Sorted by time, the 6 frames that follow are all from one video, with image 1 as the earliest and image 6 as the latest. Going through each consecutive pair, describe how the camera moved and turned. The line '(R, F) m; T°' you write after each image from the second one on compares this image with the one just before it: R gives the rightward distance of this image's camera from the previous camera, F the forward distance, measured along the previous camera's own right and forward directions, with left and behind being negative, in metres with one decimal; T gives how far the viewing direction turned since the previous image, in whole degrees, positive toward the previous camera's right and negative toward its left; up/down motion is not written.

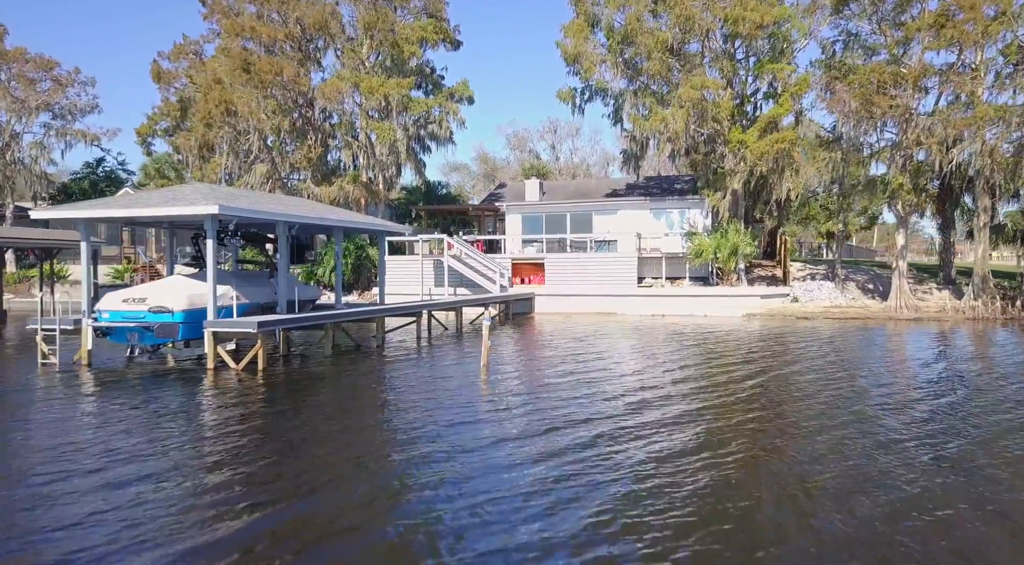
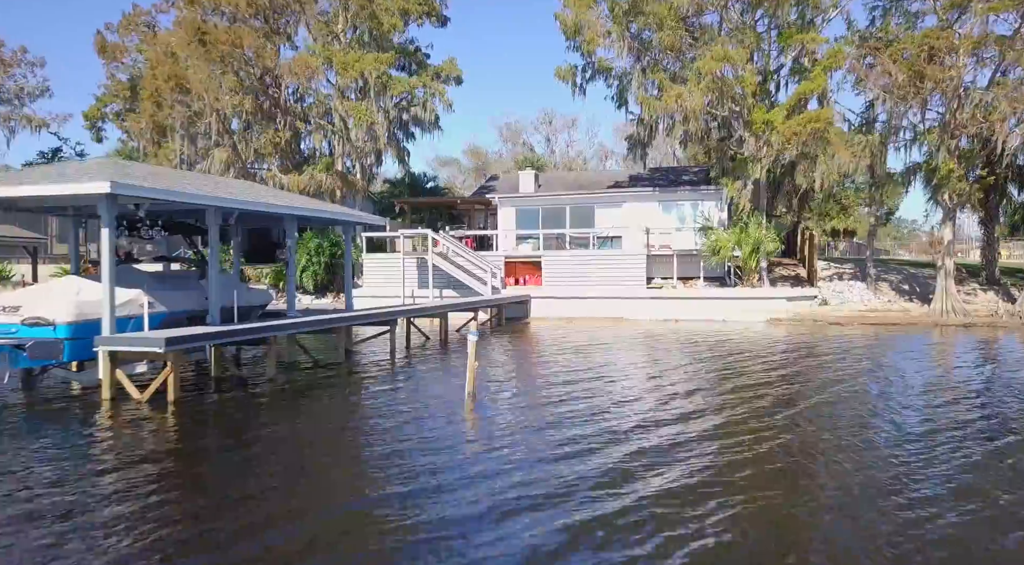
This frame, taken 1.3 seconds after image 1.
(0.0, +3.4) m; +1°
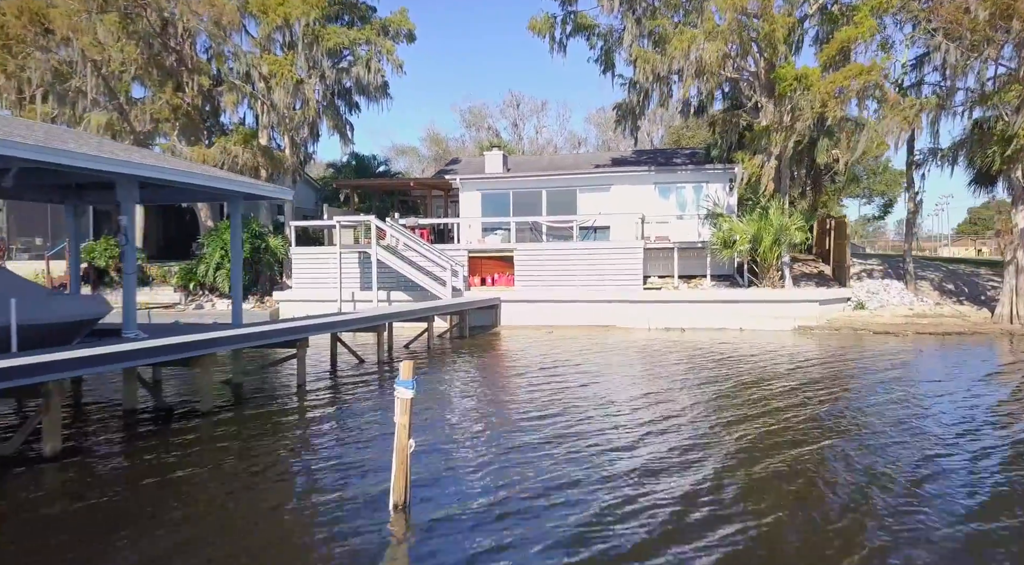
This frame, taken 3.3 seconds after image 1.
(0.0, +5.2) m; +3°
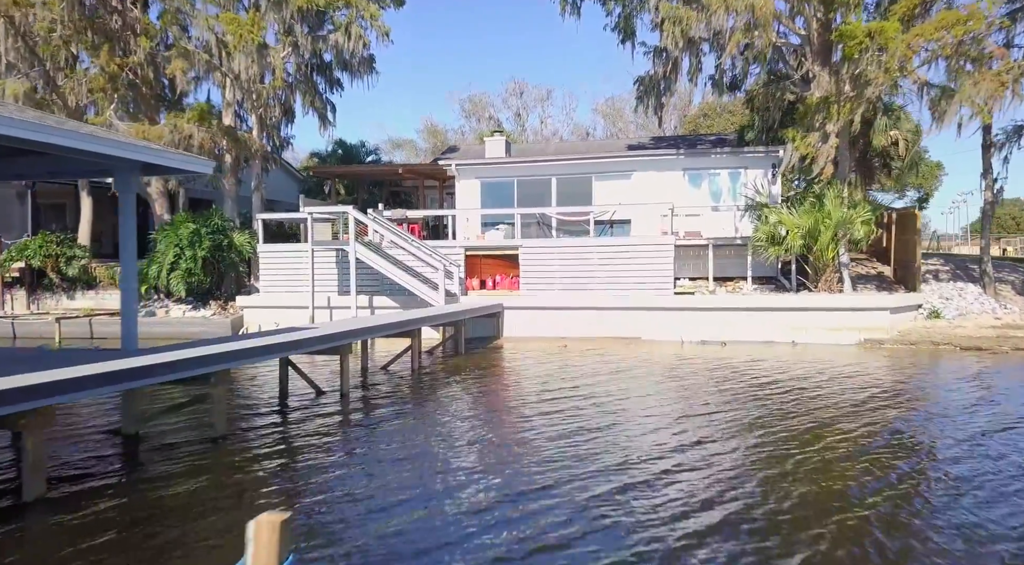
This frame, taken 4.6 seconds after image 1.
(-0.1, +3.5) m; 0°
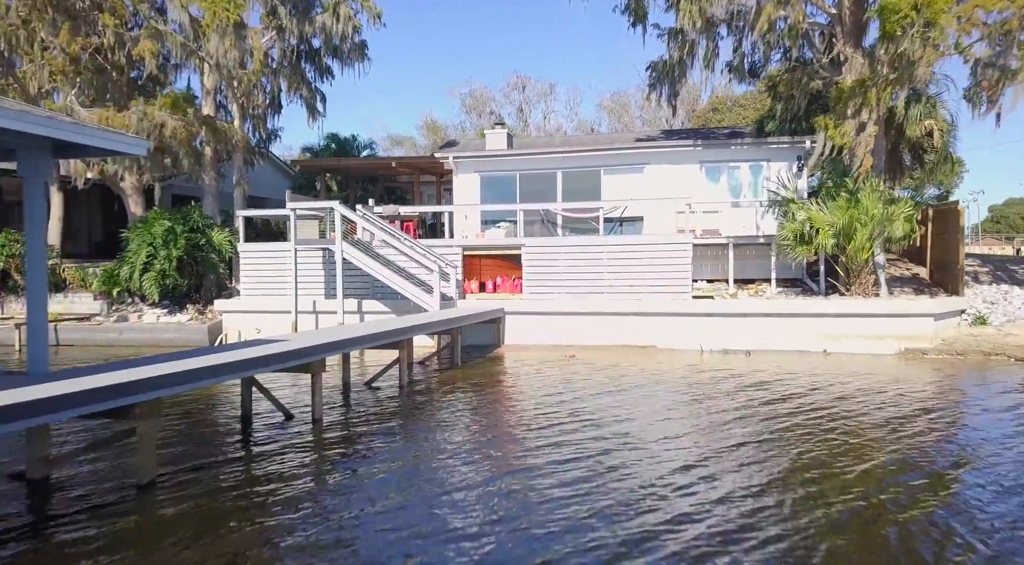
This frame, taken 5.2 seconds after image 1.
(0.0, +1.6) m; 0°
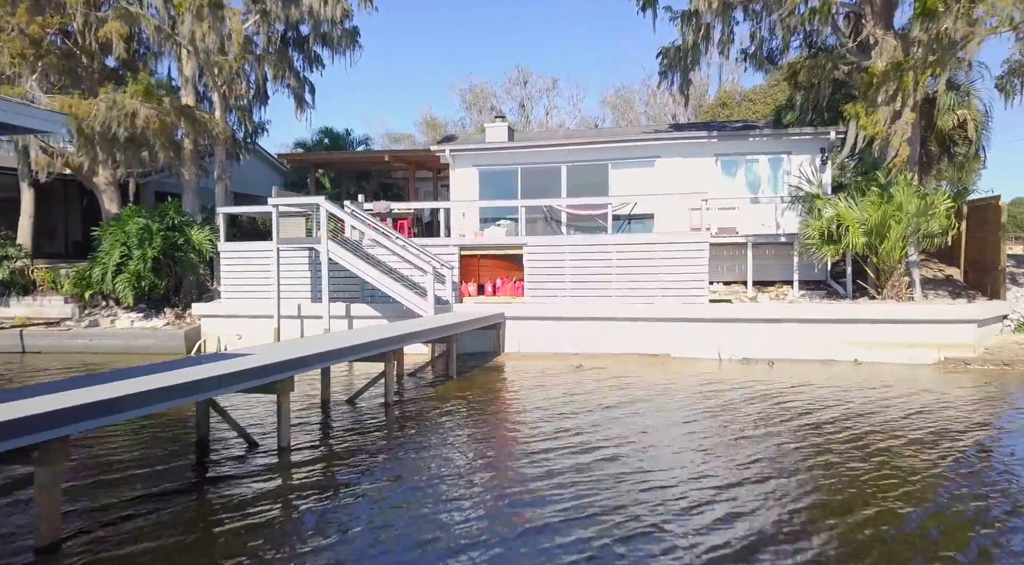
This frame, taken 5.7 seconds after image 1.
(0.0, +1.3) m; 0°
